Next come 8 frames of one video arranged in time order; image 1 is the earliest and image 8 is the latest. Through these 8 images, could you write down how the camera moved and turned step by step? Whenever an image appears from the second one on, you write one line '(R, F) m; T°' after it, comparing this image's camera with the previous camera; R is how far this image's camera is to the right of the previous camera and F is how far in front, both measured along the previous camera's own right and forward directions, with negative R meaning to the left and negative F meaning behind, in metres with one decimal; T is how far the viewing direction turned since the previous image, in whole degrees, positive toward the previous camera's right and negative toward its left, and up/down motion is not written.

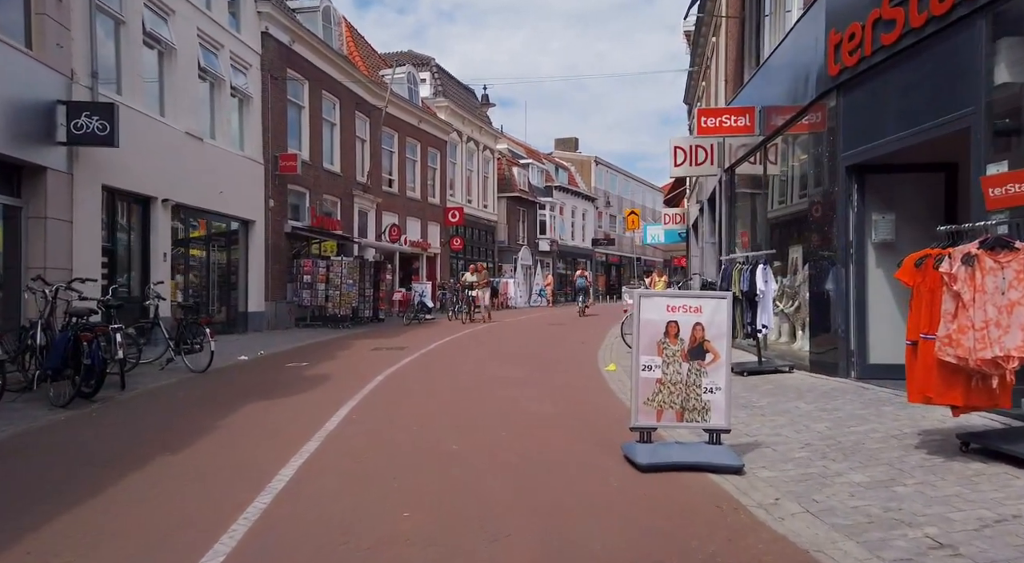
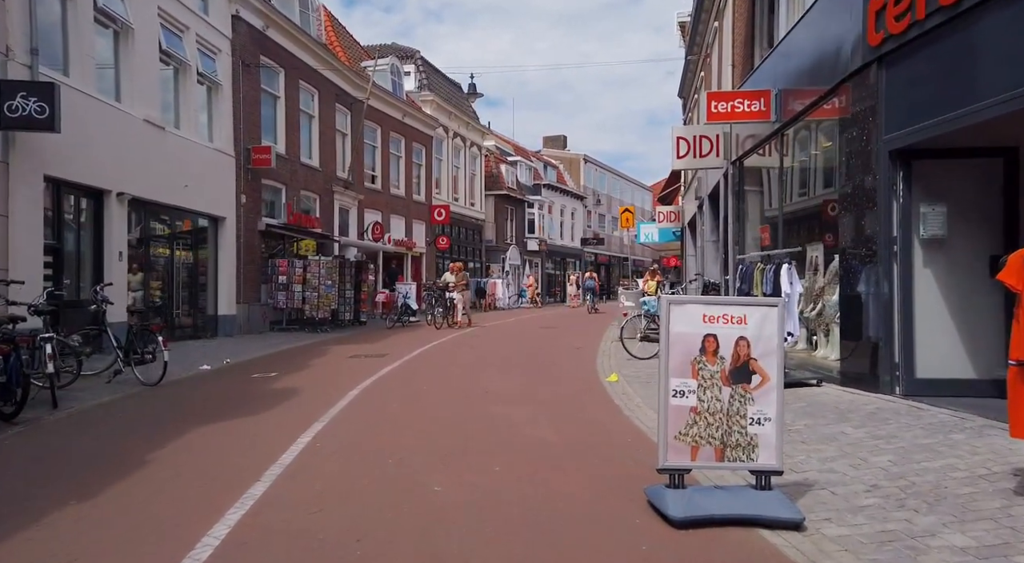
(-0.1, +1.2) m; +1°
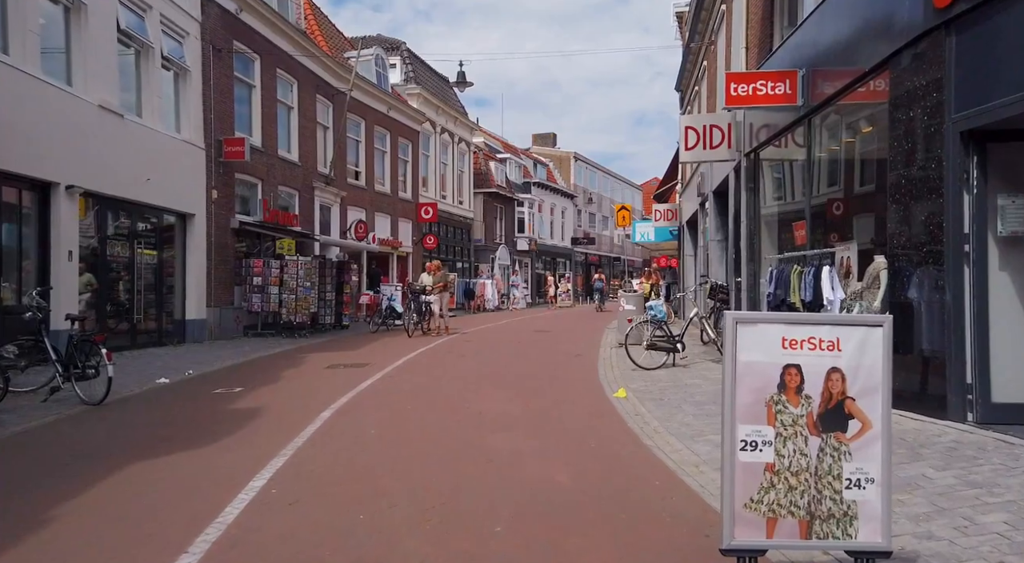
(-0.1, +1.3) m; +1°
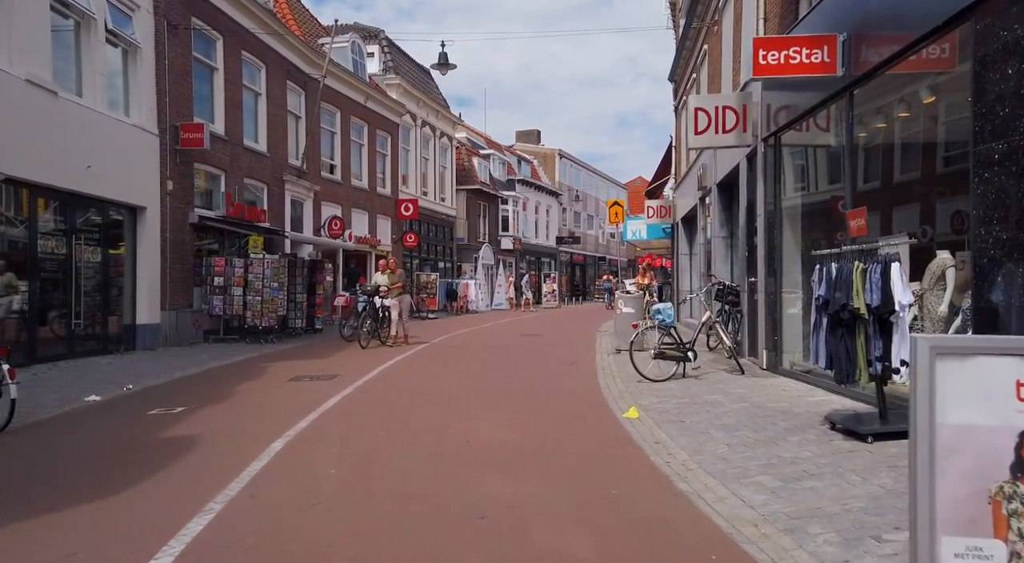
(-0.1, +1.5) m; +1°
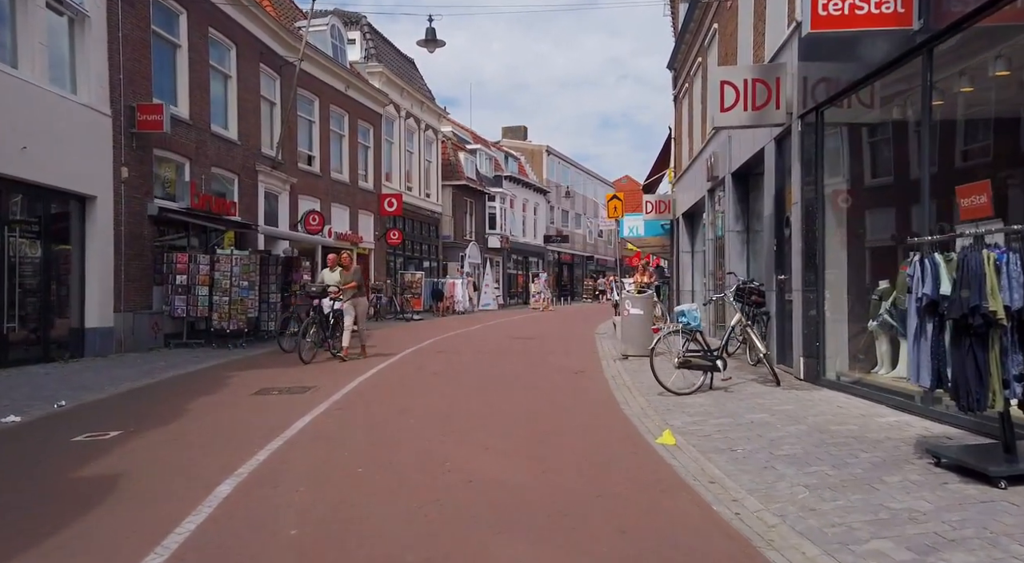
(-0.2, +1.6) m; +1°
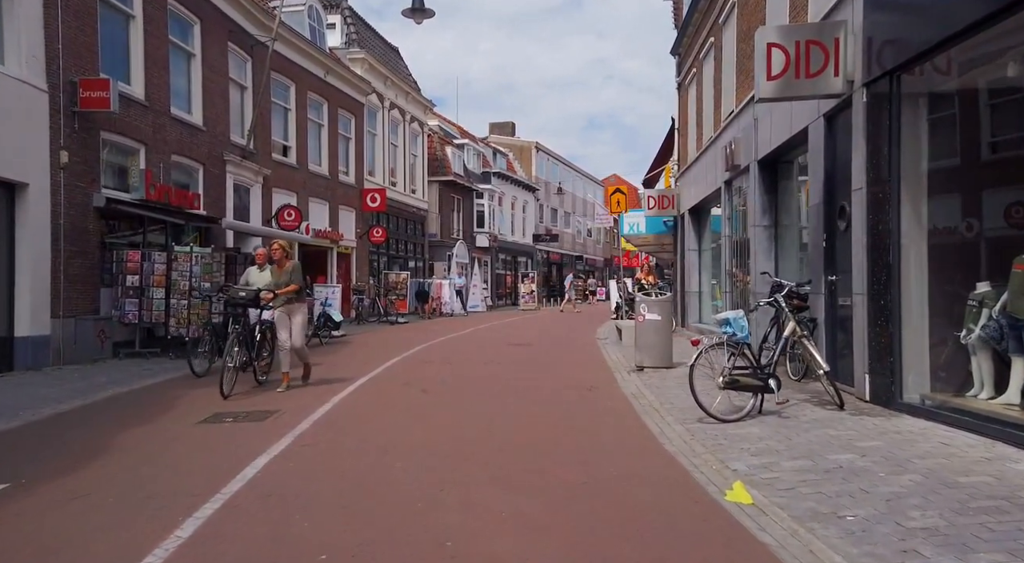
(-0.2, +1.8) m; +1°
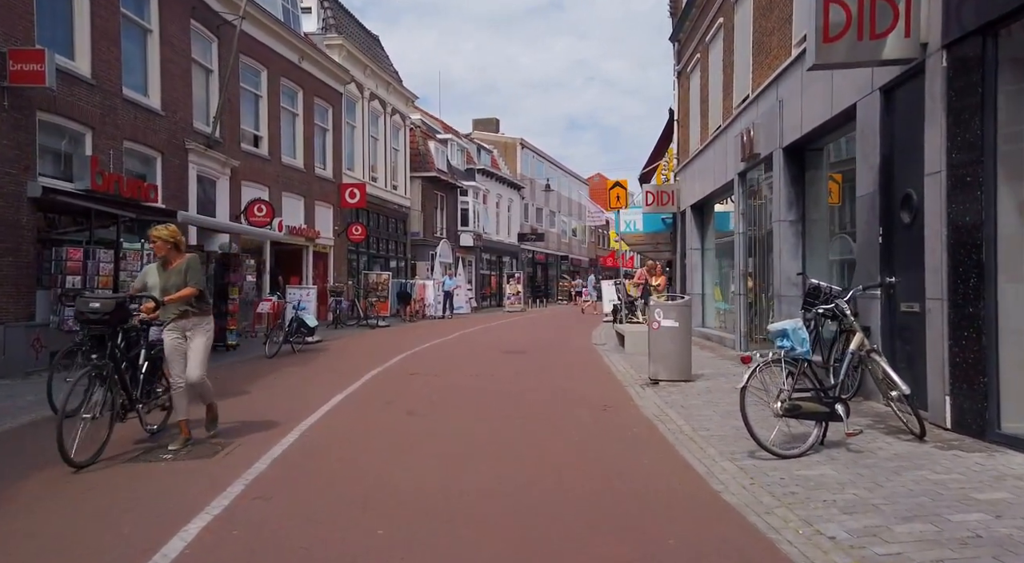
(-0.2, +1.6) m; +1°
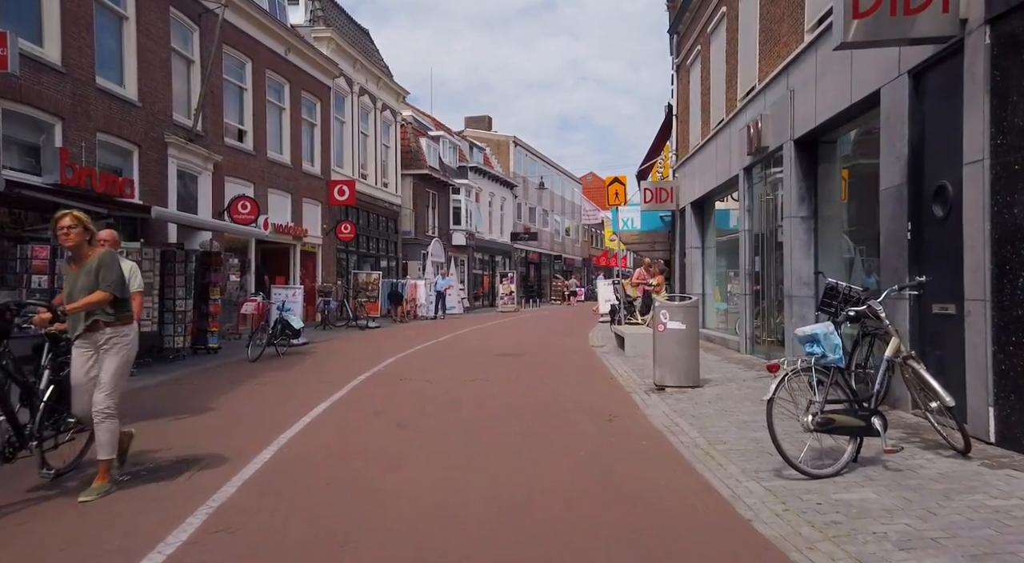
(-0.1, +0.7) m; +1°
